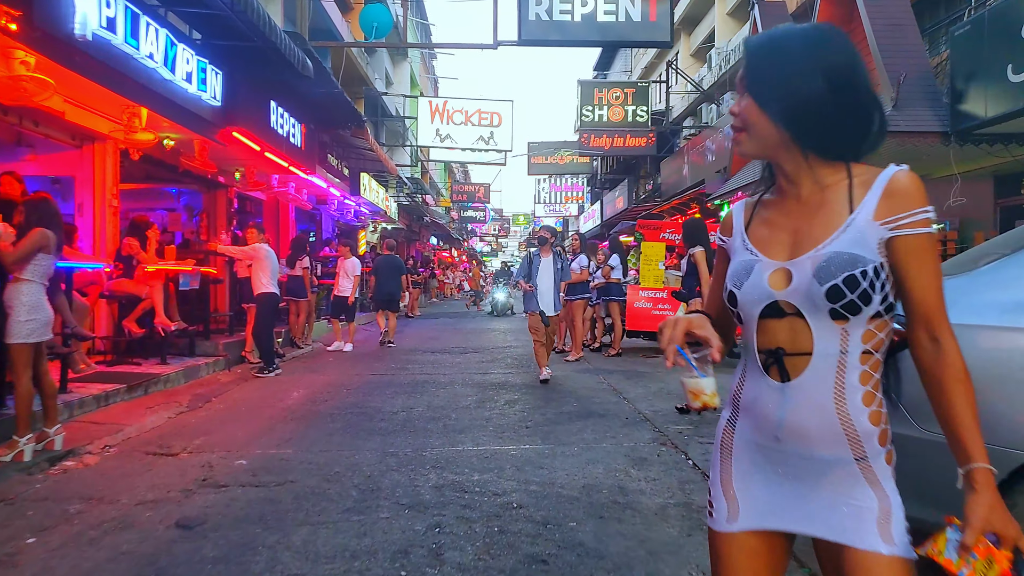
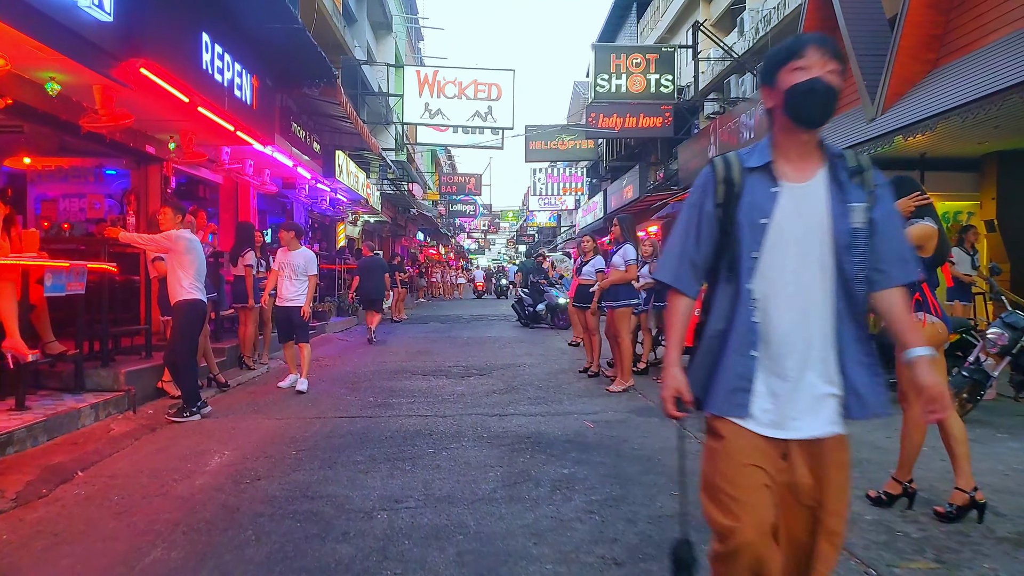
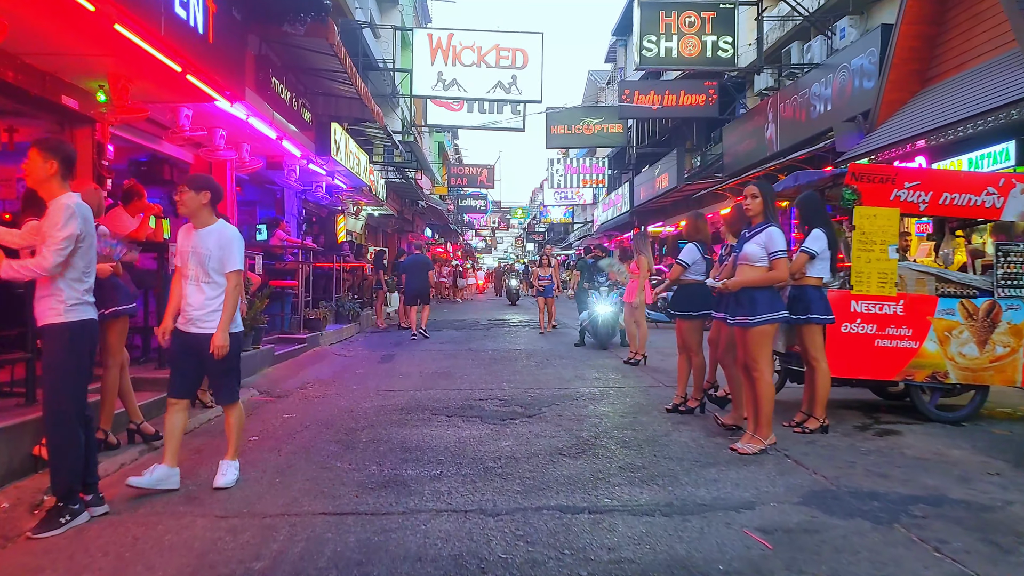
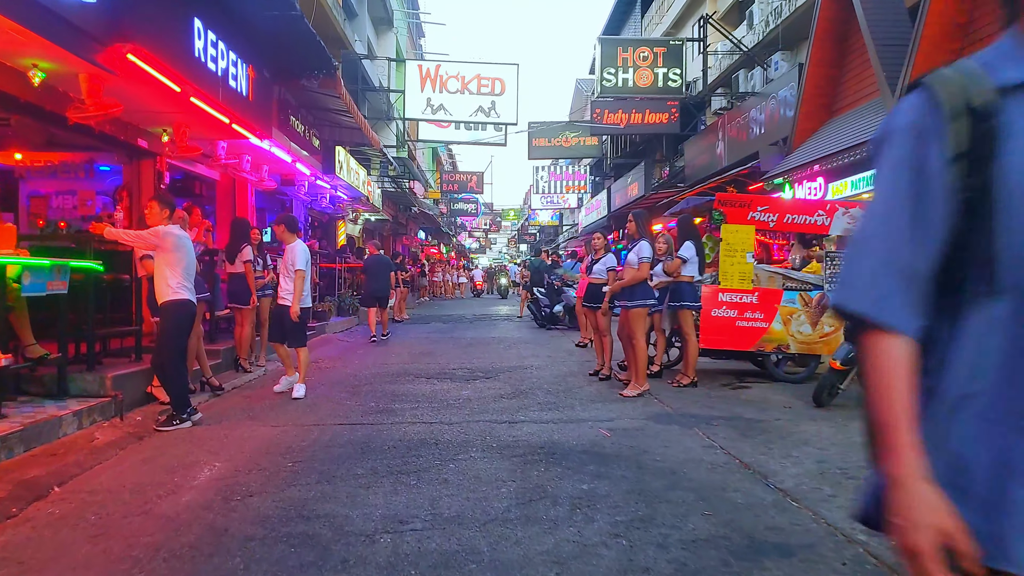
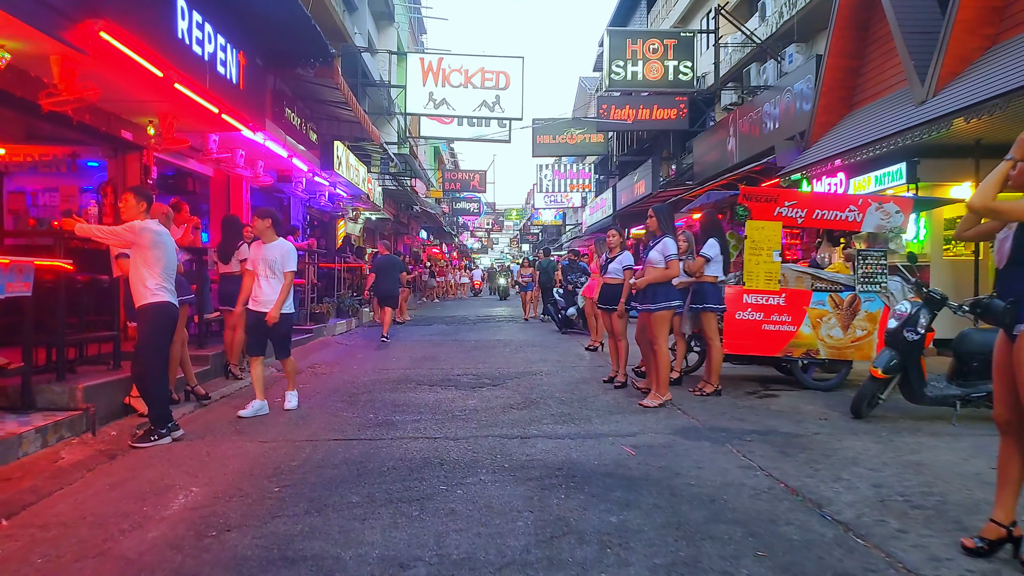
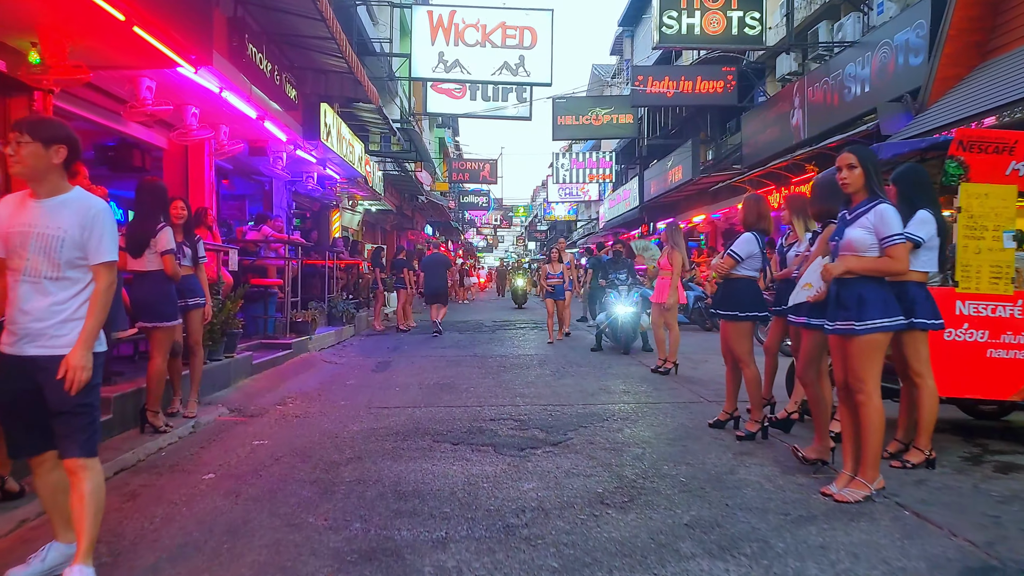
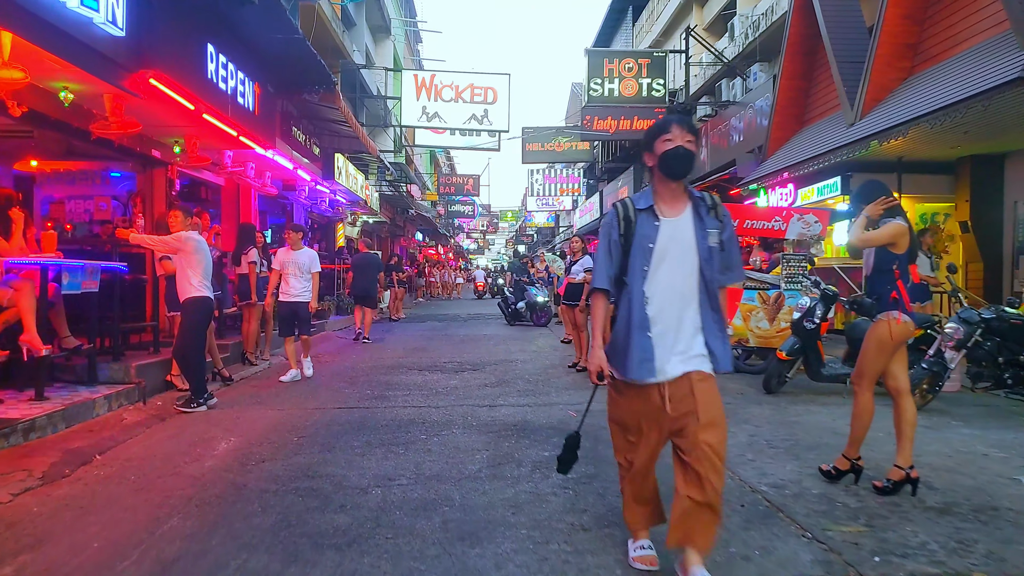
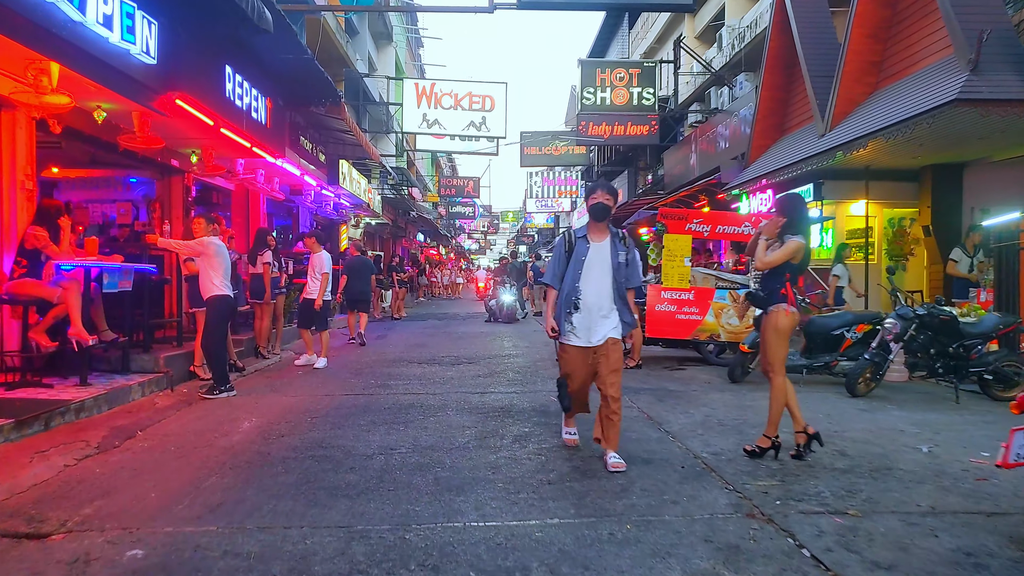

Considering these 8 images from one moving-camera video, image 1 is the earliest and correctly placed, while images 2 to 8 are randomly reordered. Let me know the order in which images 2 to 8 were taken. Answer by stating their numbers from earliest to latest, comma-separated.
8, 7, 2, 4, 5, 3, 6
